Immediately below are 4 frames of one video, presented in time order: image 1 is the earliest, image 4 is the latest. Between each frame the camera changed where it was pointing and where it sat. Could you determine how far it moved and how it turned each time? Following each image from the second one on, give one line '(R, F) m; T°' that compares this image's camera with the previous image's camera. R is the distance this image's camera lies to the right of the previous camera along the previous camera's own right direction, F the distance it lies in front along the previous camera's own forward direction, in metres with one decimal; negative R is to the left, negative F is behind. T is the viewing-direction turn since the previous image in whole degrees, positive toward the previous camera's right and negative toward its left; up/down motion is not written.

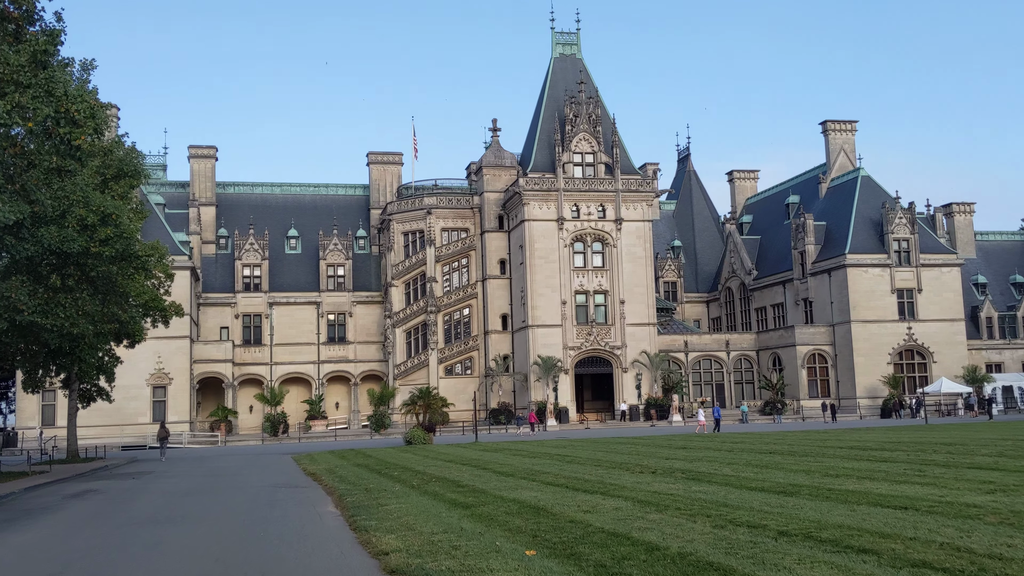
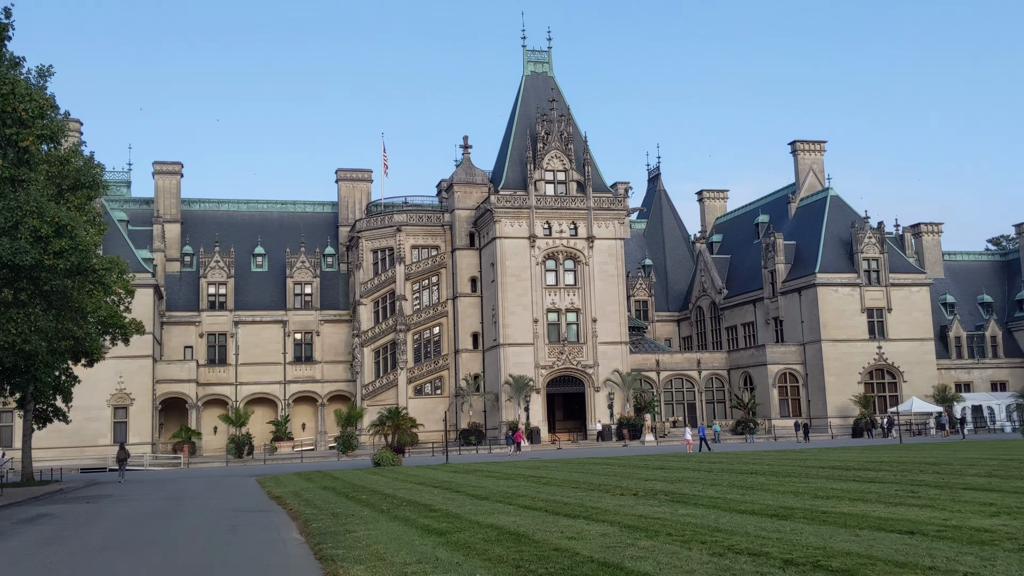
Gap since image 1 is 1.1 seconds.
(-0.1, +0.7) m; +2°
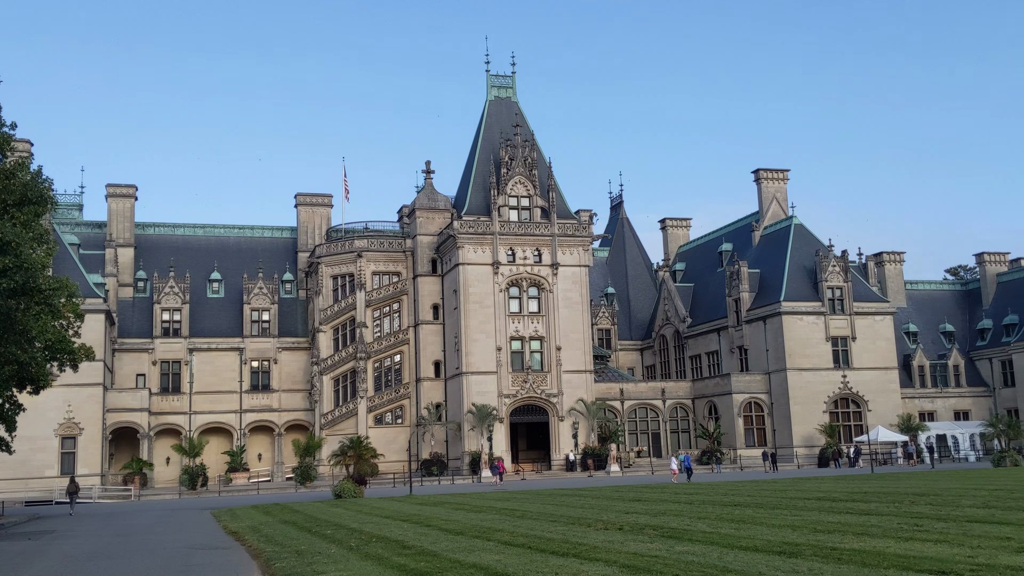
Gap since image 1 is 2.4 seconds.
(-0.3, +1.0) m; +2°
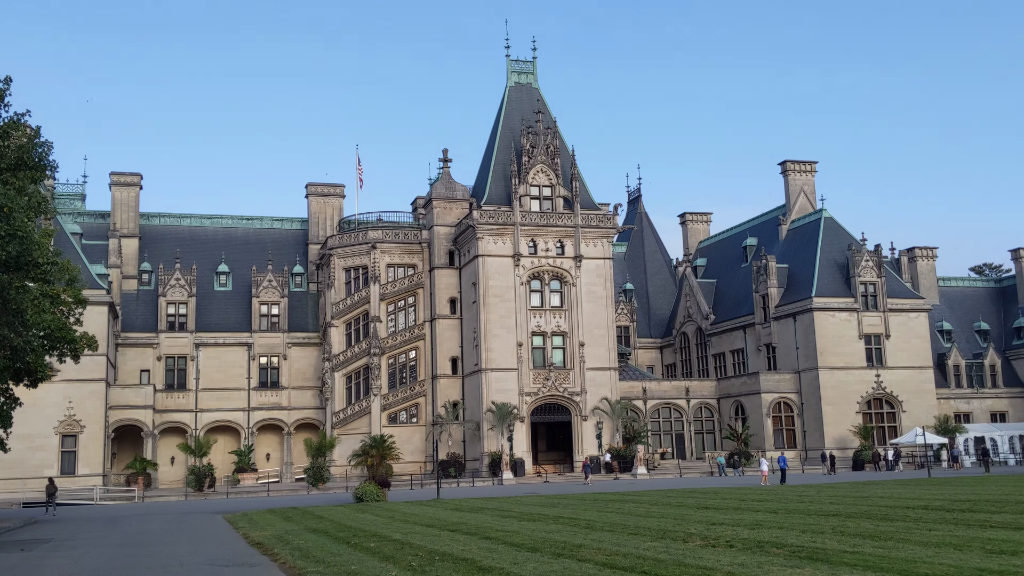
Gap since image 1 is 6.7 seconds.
(-1.1, +2.5) m; 0°
